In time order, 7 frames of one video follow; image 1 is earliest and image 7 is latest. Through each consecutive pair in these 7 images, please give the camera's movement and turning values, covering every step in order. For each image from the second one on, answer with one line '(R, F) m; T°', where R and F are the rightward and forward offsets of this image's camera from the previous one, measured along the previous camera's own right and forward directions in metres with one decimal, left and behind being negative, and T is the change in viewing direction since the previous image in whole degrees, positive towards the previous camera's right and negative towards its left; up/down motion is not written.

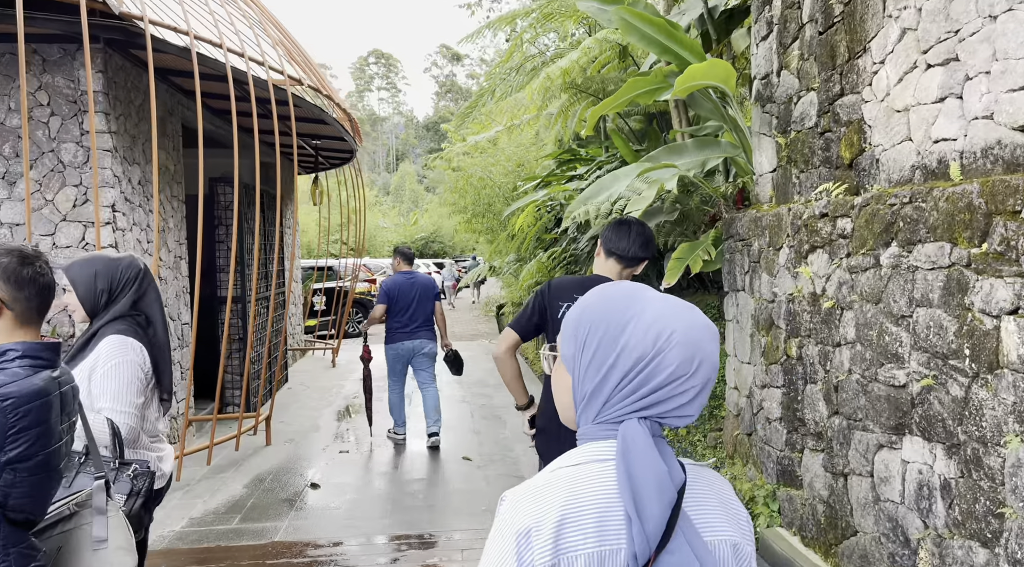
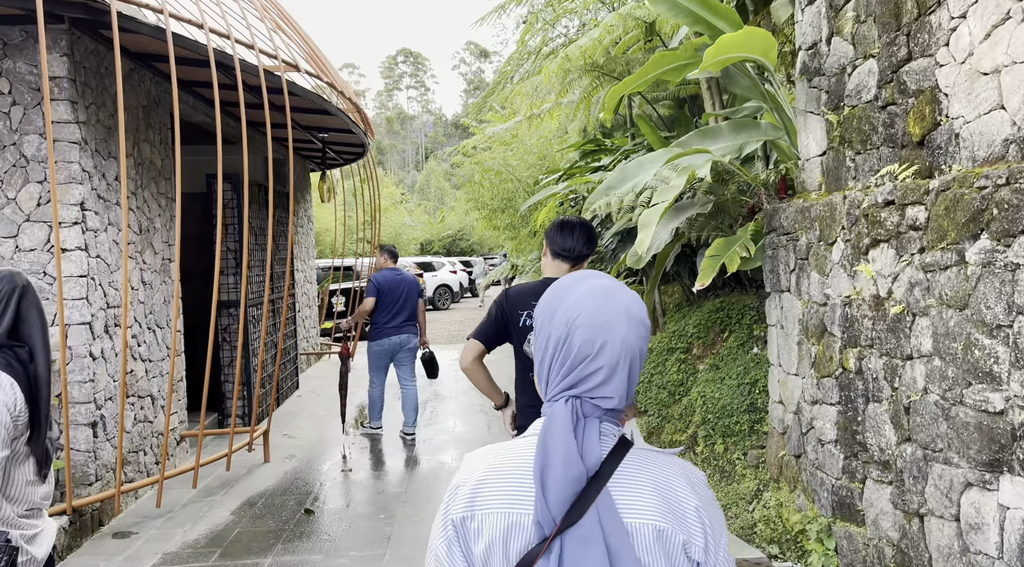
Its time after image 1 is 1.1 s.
(+0.1, +0.5) m; -2°
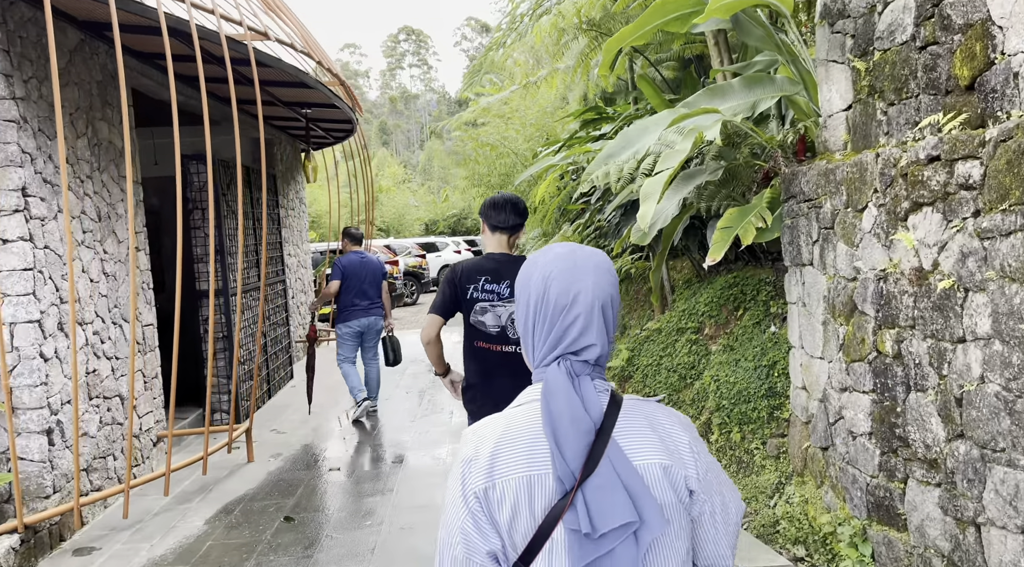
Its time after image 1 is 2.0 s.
(+0.1, +0.4) m; -1°
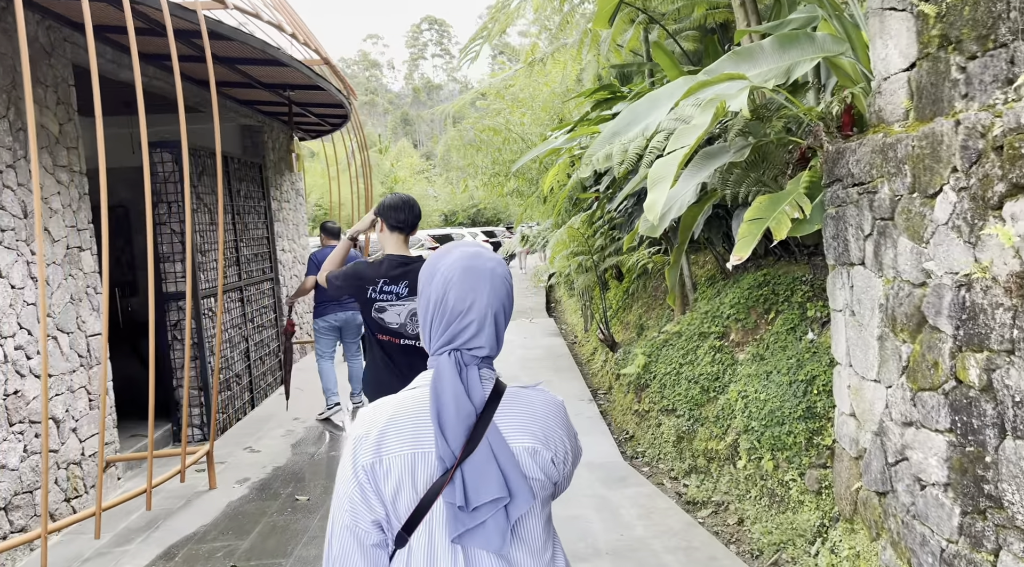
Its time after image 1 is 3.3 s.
(+0.2, +0.7) m; -2°
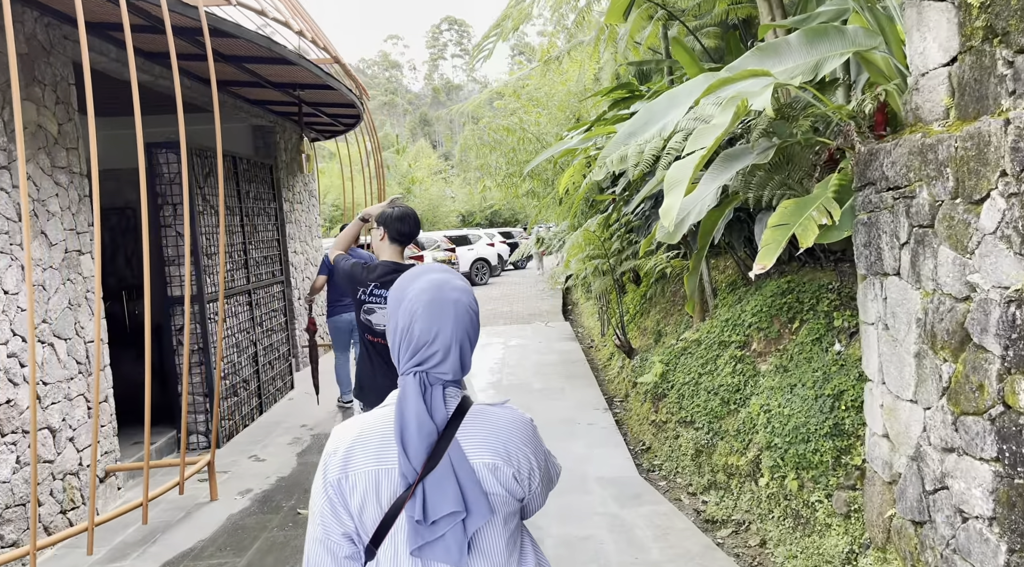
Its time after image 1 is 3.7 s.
(0.0, +0.2) m; -1°
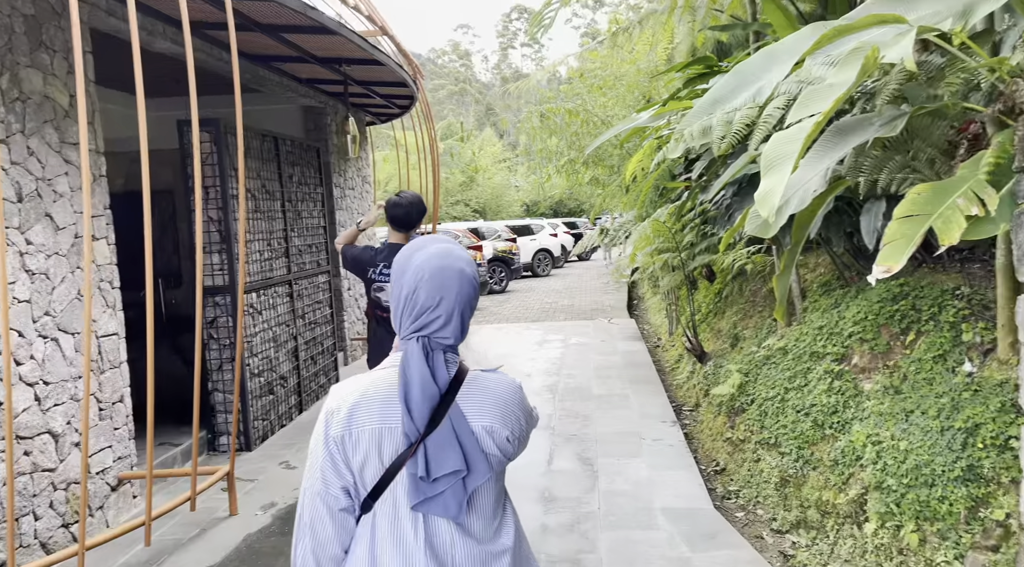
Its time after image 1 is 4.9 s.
(0.0, +0.6) m; -5°
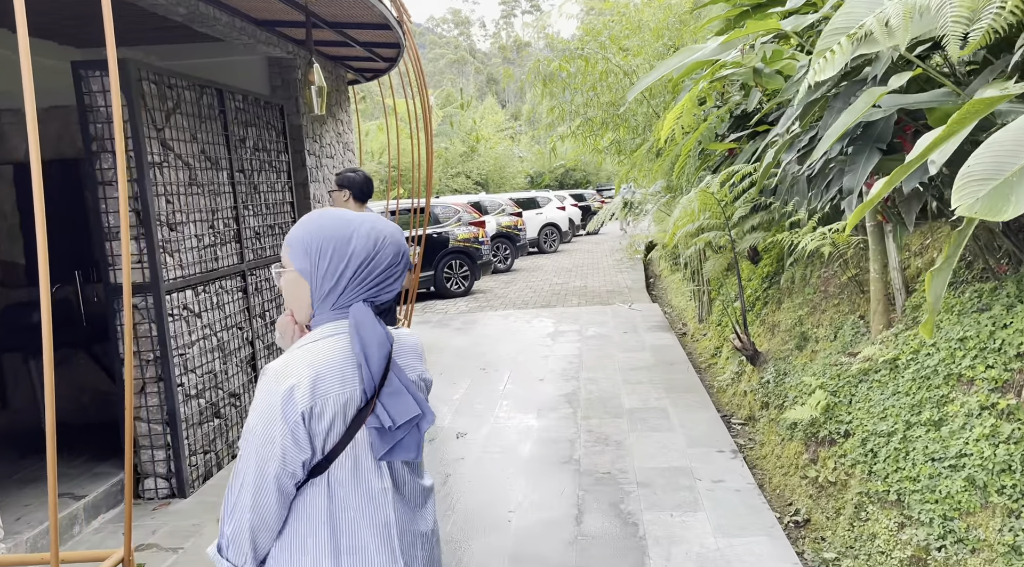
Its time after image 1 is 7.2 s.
(0.0, +1.2) m; 0°
